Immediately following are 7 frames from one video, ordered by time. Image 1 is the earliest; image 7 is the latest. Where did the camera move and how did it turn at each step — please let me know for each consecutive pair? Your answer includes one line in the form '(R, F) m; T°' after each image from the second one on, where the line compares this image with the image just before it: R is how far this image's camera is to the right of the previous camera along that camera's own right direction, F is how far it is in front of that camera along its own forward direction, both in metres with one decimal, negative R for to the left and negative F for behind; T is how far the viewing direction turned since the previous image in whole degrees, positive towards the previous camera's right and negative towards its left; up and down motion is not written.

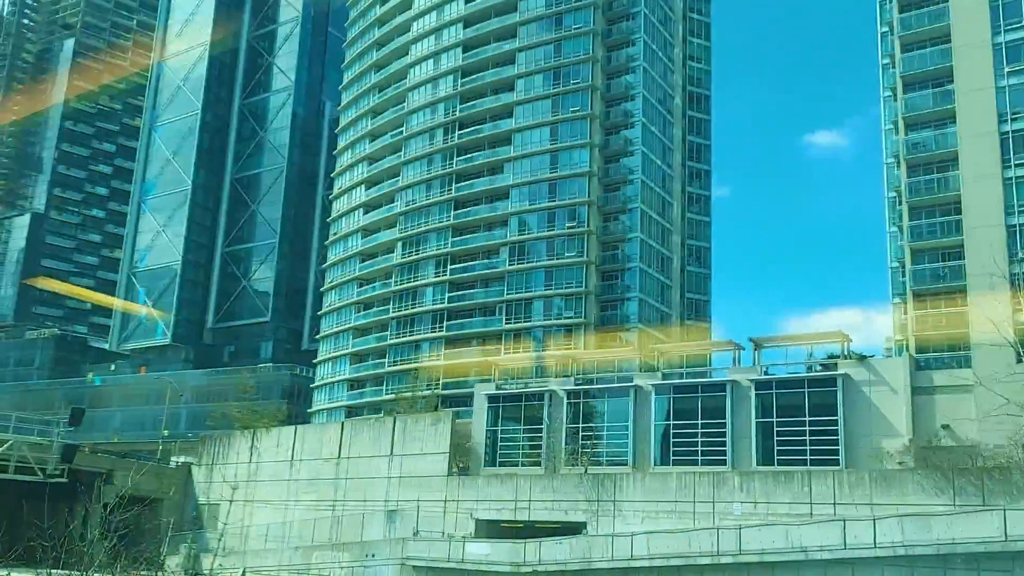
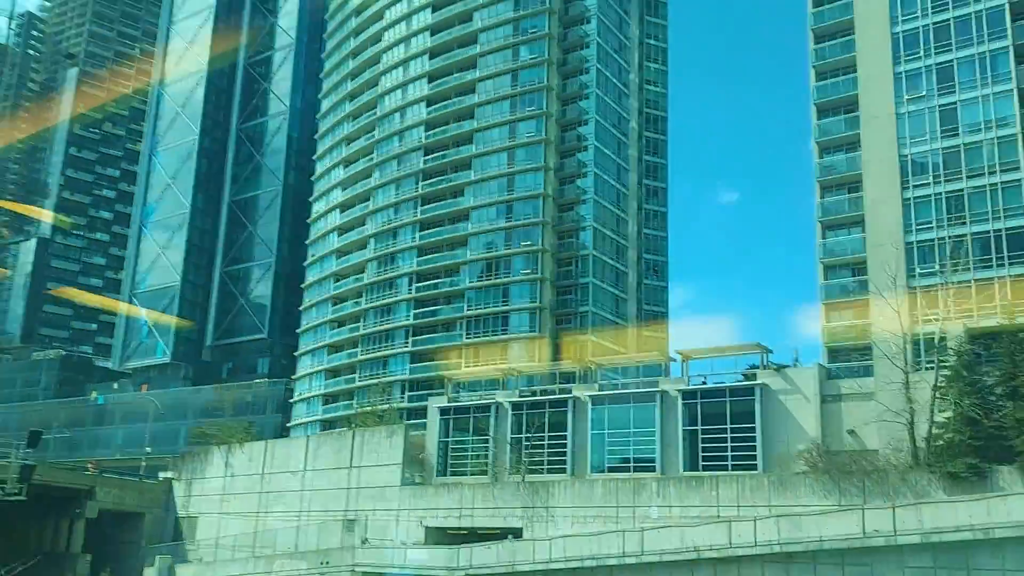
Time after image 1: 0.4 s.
(+3.9, -2.4) m; -1°
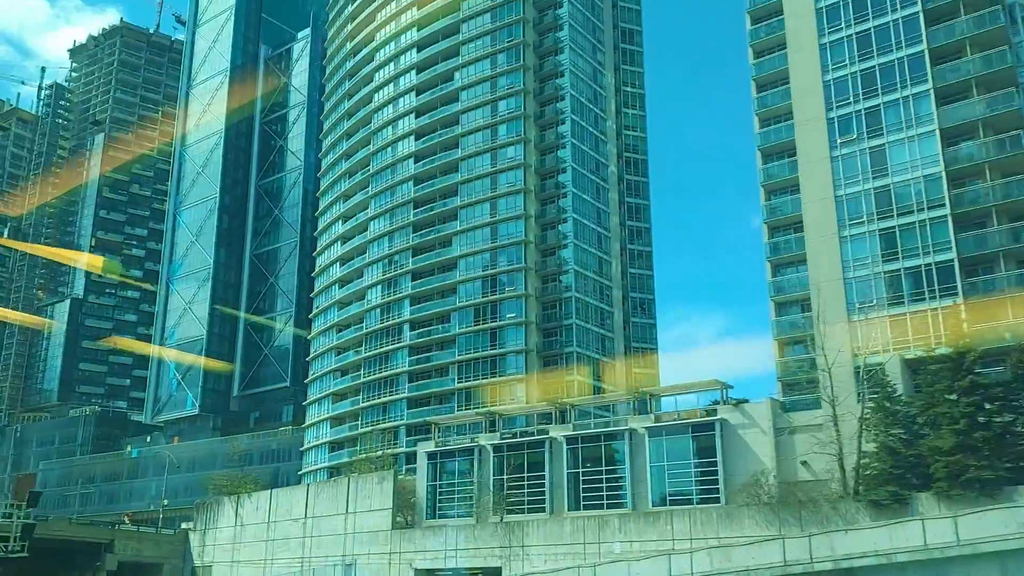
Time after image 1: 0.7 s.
(+3.5, -2.5) m; -2°
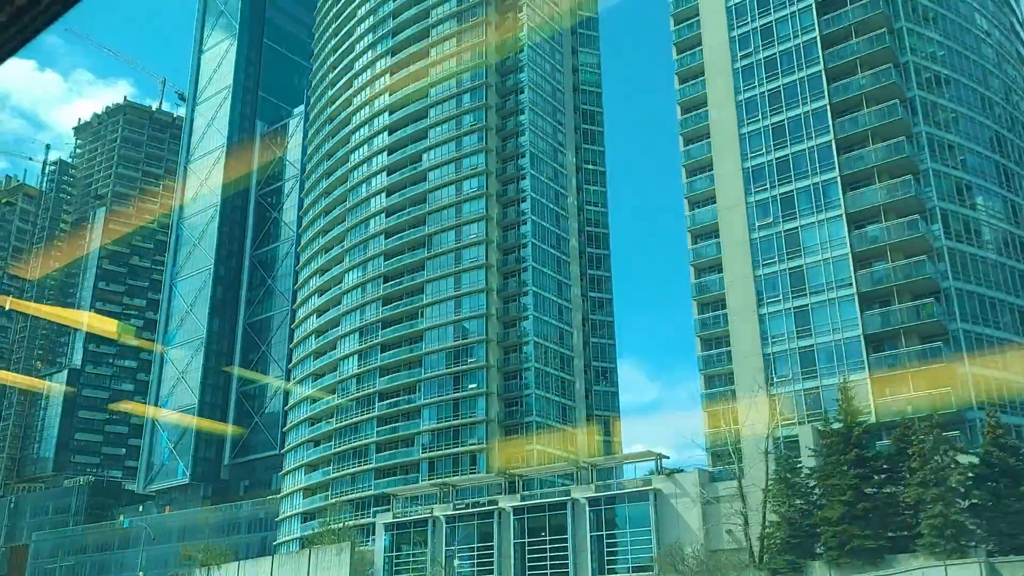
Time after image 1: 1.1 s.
(+3.4, -2.6) m; 0°
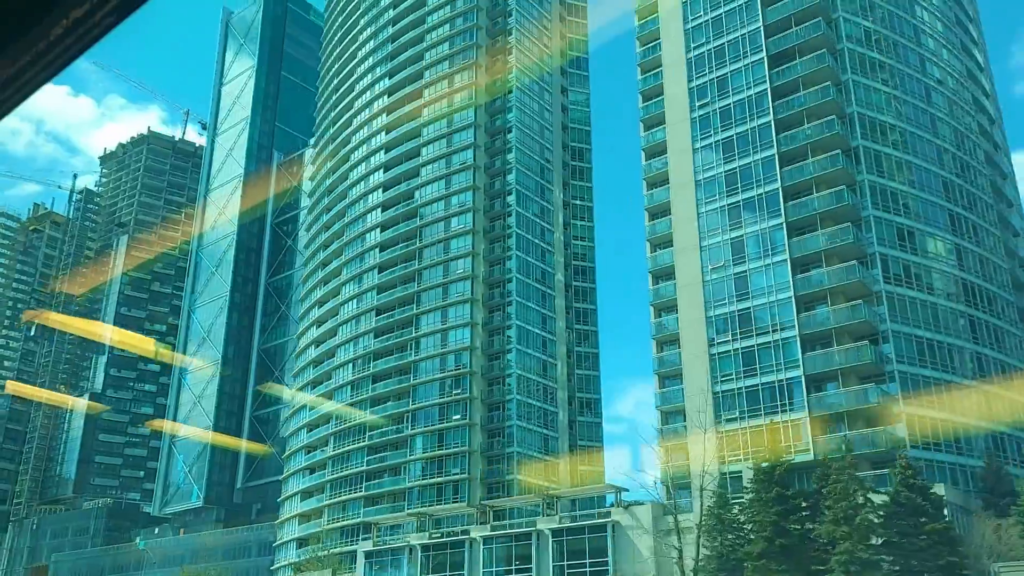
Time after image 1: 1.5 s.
(+3.4, -2.3) m; -2°
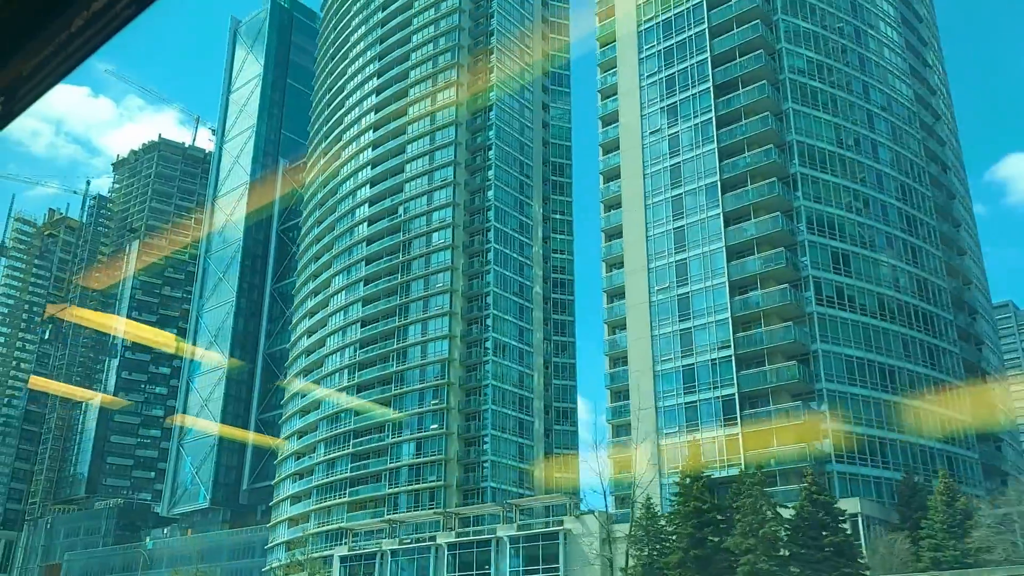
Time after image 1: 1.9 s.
(+3.5, -2.6) m; -1°
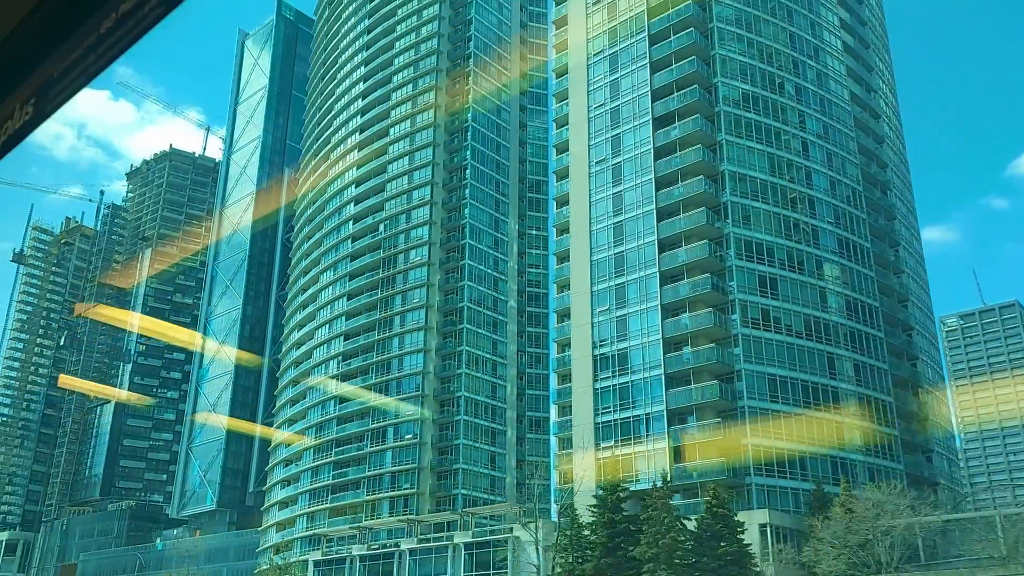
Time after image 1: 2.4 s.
(+4.2, -3.3) m; -1°
